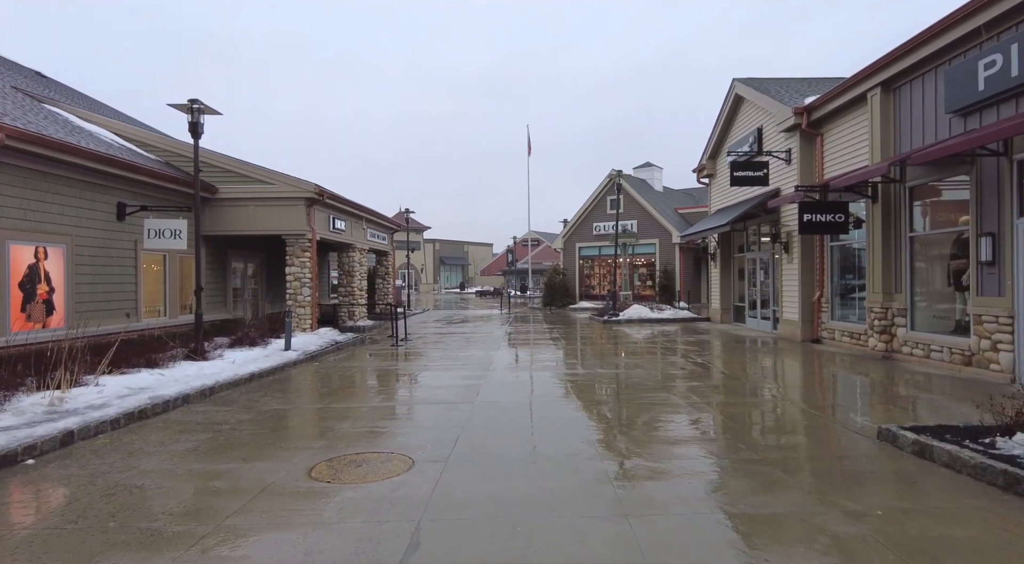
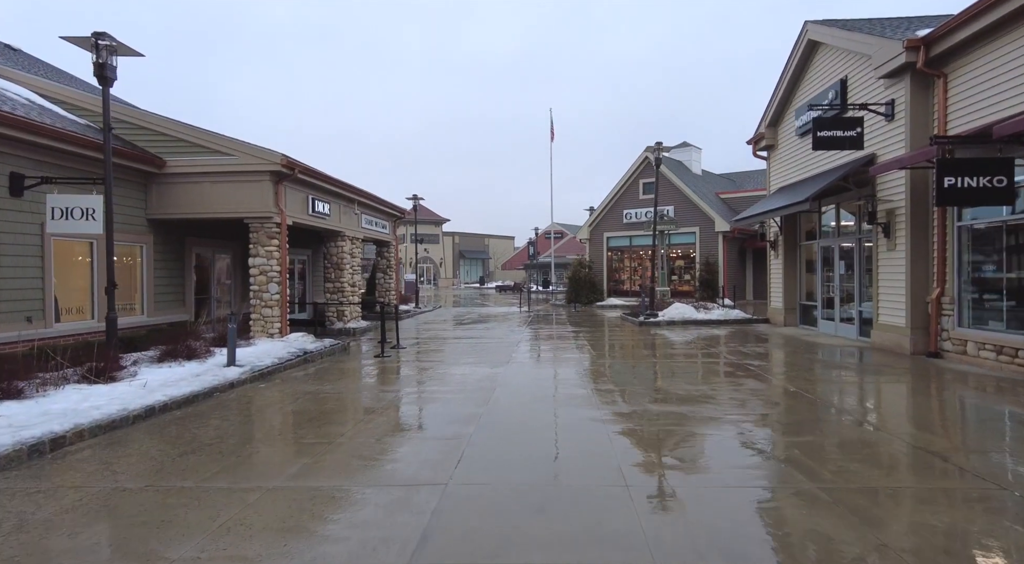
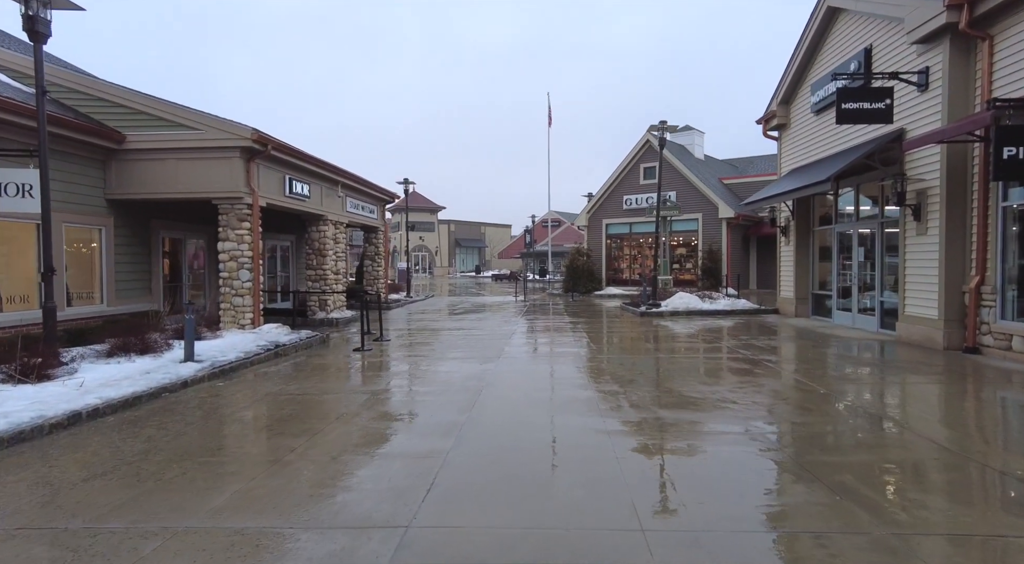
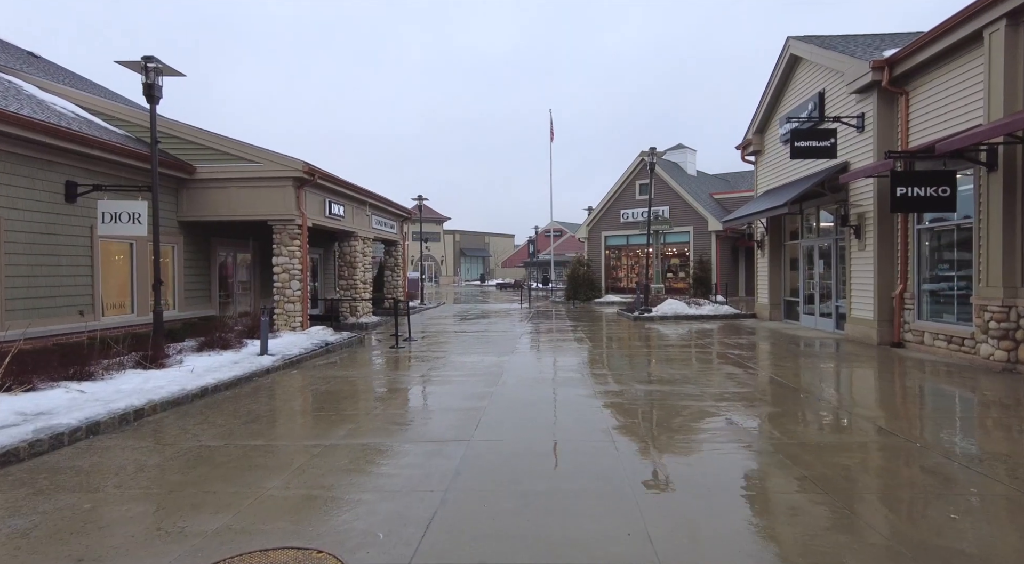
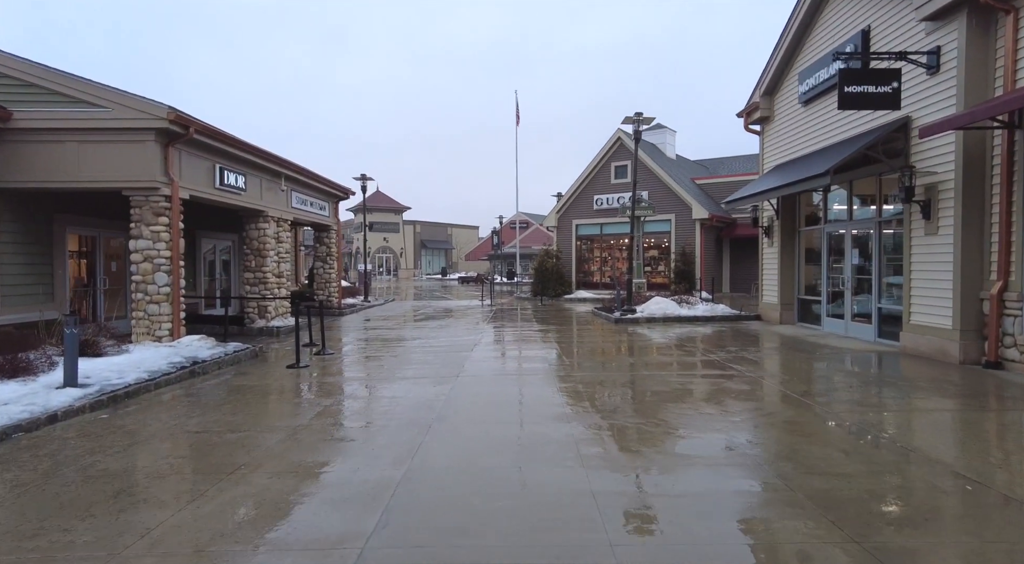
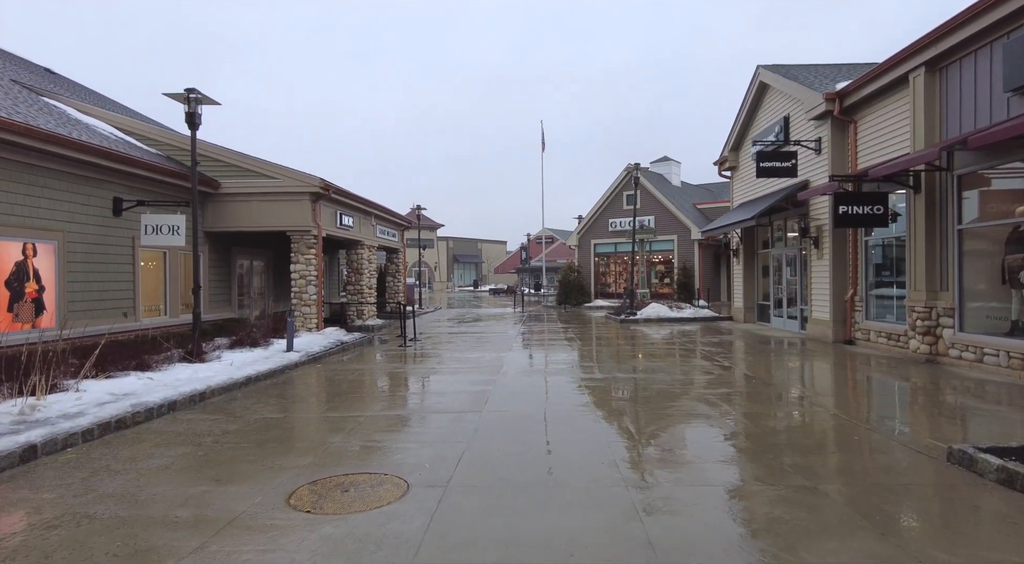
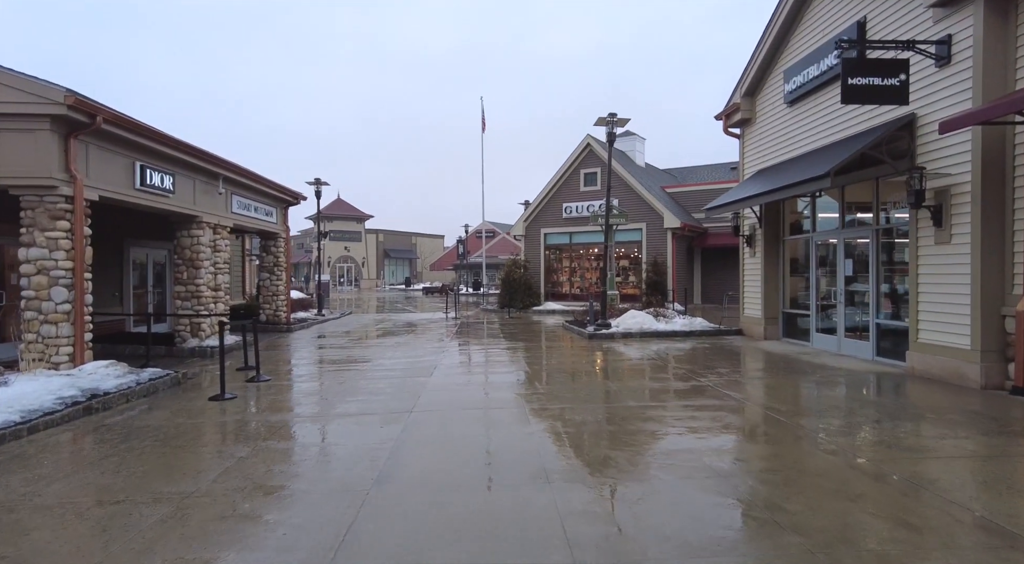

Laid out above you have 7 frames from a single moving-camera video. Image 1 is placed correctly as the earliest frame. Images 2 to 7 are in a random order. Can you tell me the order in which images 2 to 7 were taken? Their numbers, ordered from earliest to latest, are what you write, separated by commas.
6, 4, 2, 3, 5, 7
